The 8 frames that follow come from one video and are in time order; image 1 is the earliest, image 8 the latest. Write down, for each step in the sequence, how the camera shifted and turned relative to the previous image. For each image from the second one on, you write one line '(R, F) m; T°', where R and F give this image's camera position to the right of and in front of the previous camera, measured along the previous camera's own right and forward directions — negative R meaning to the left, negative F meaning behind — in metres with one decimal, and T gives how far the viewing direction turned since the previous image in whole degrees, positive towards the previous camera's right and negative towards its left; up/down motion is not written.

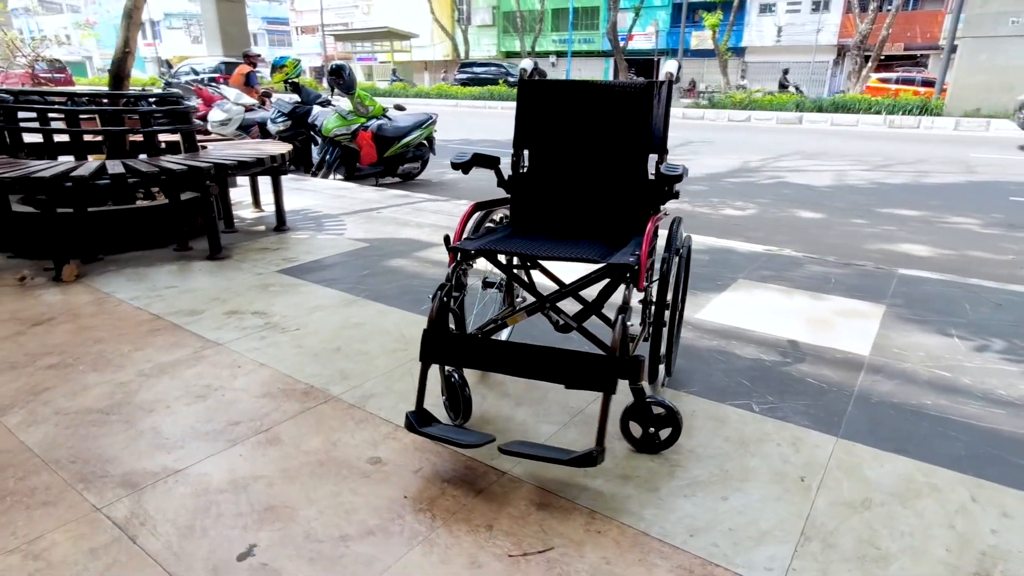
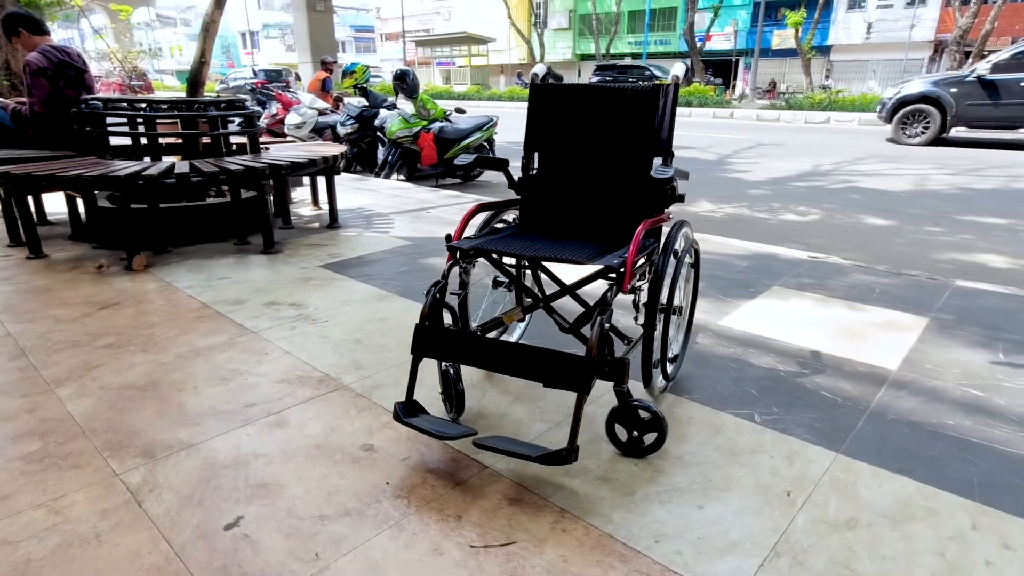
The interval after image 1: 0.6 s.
(+0.3, 0.0) m; -7°
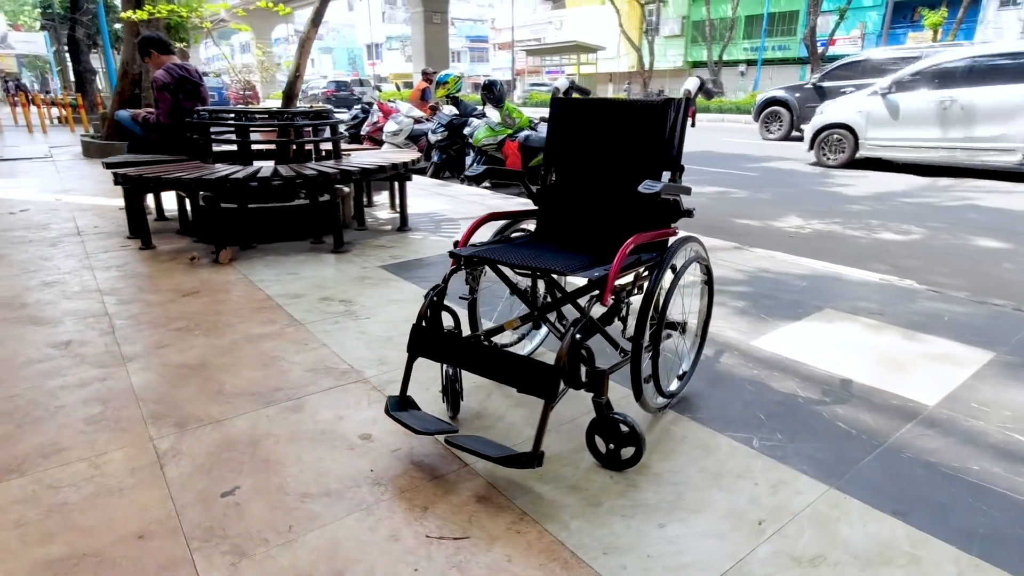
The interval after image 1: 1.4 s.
(+0.4, 0.0) m; -9°
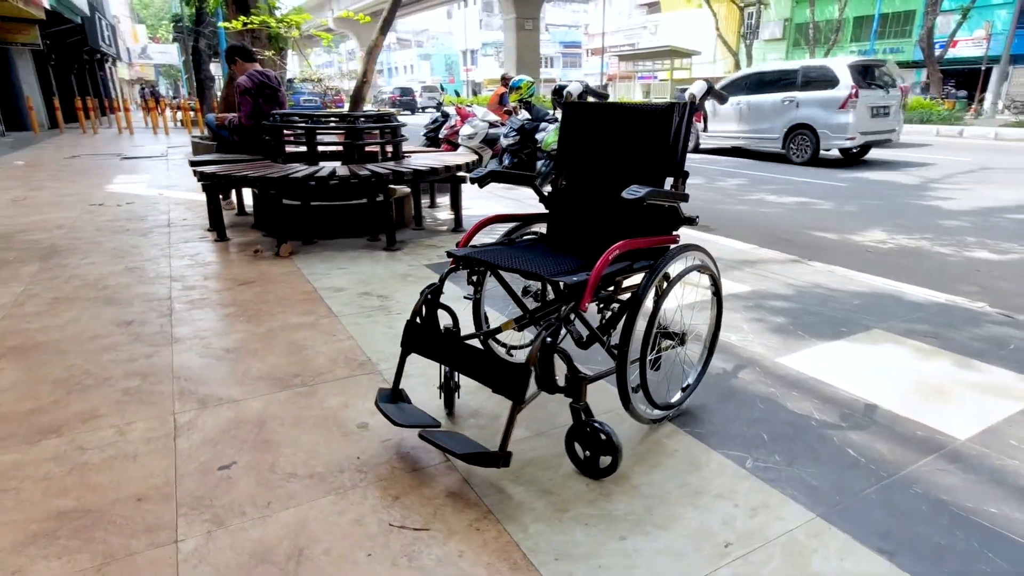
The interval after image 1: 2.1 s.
(+0.3, 0.0) m; -8°
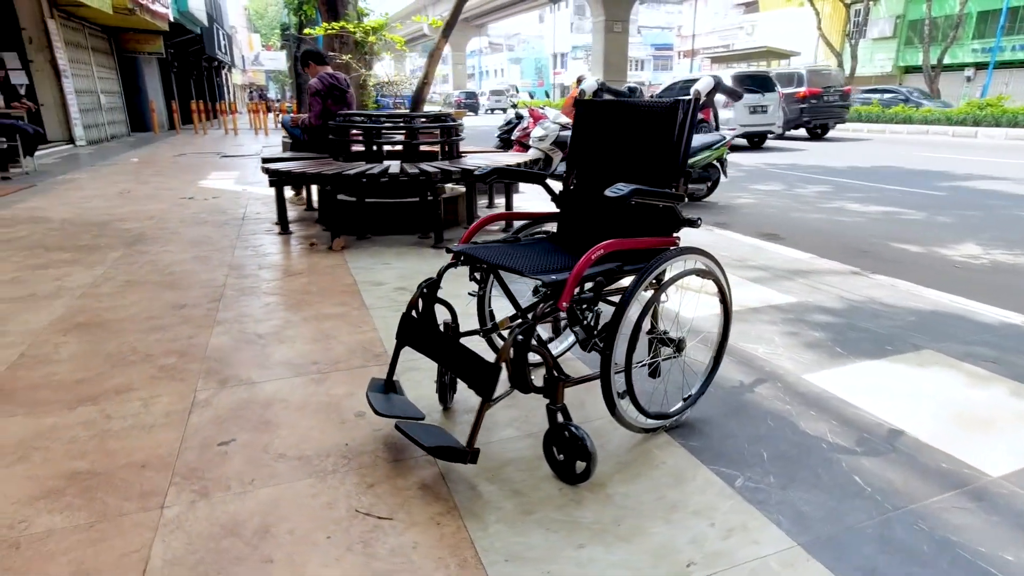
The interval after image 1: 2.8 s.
(+0.3, 0.0) m; -8°
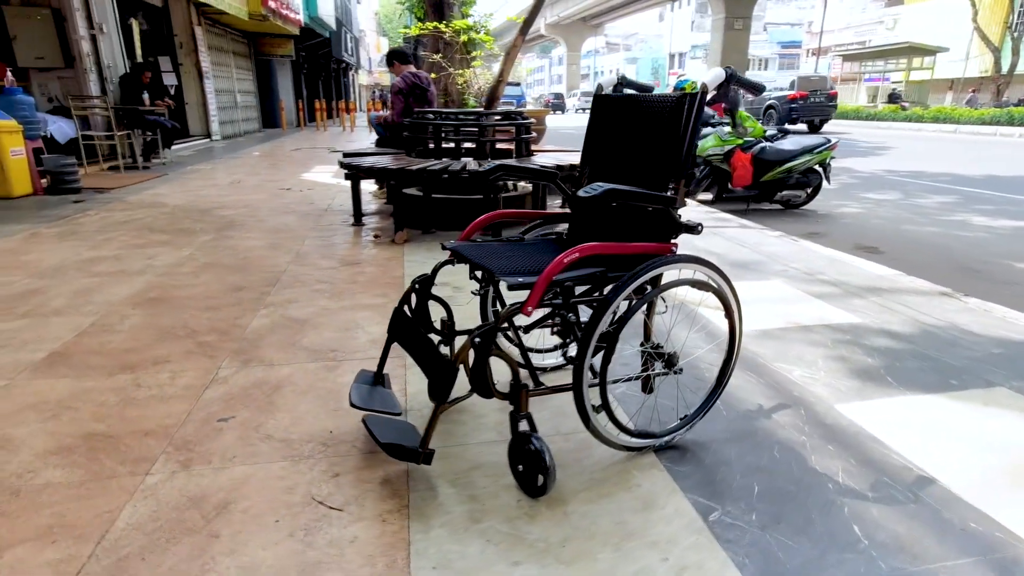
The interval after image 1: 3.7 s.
(+0.4, +0.1) m; -10°
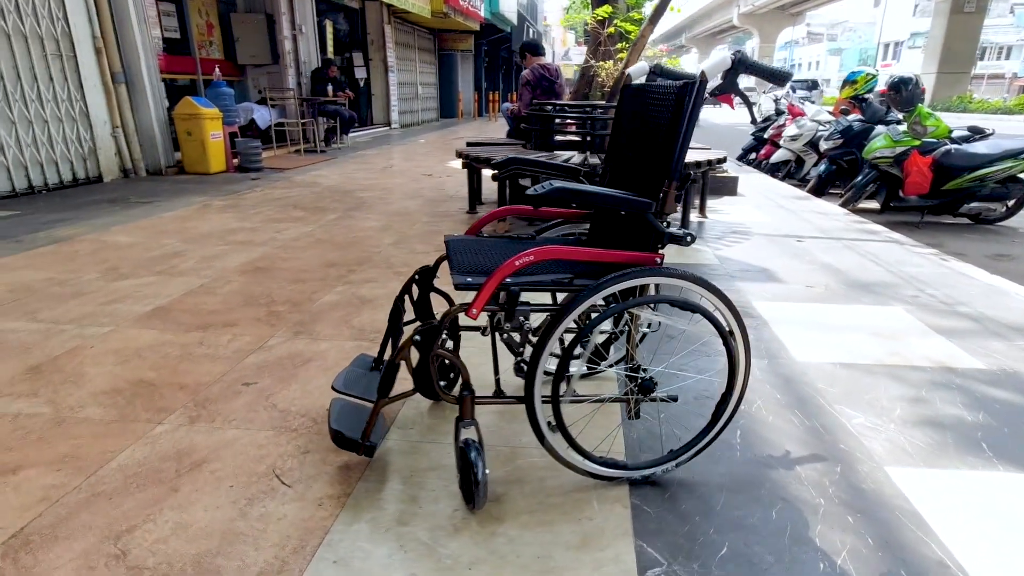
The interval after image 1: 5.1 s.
(+0.6, +0.2) m; -15°
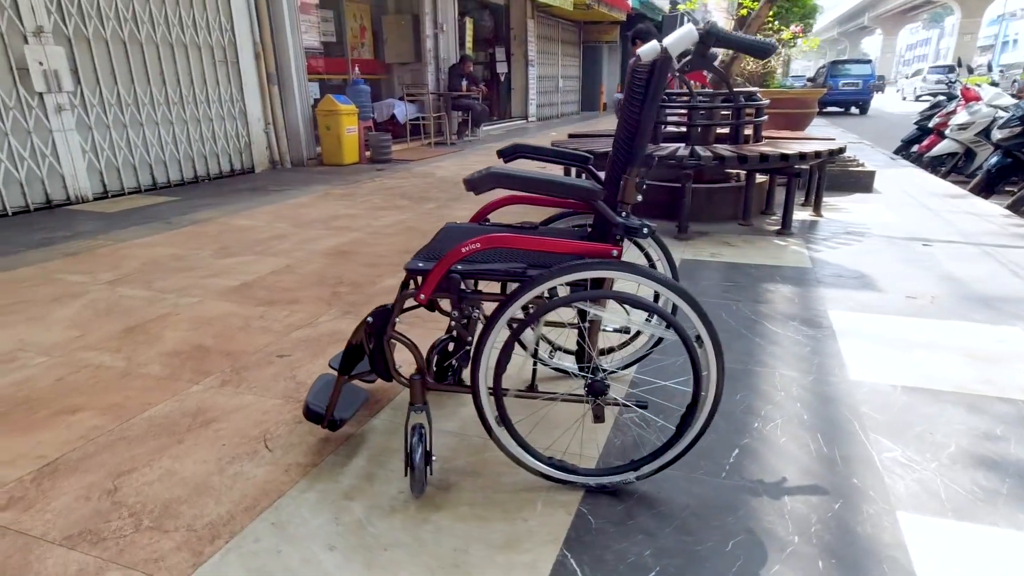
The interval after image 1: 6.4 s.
(+0.5, +0.1) m; -13°
